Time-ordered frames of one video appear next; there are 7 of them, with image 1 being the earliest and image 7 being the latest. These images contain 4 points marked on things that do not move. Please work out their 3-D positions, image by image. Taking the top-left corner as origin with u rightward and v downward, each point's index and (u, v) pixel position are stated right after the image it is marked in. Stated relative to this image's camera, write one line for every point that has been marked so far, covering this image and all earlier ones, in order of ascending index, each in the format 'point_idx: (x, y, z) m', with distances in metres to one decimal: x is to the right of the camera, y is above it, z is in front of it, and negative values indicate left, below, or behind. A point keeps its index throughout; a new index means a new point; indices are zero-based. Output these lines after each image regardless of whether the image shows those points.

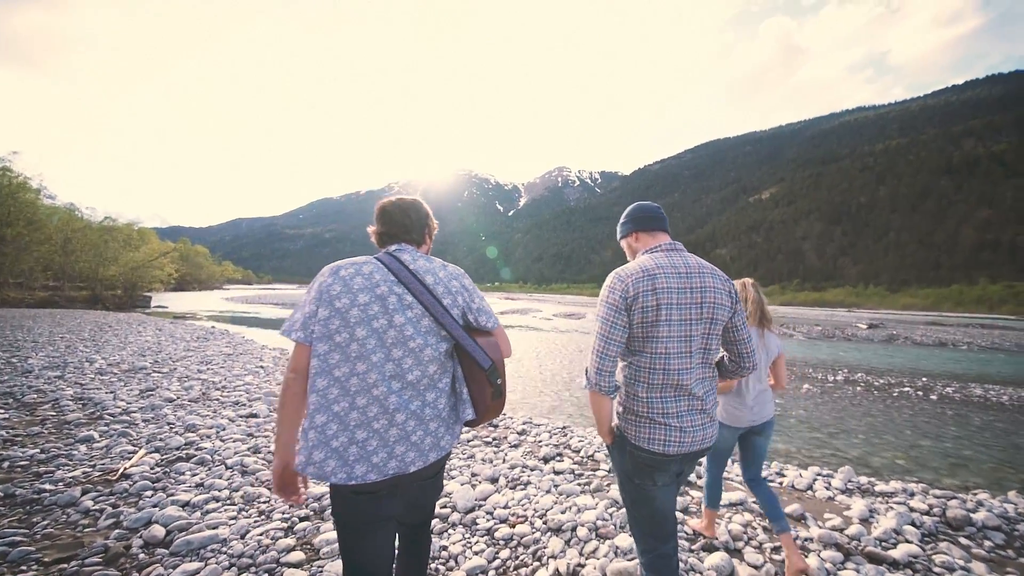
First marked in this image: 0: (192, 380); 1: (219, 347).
0: (-7.1, -2.1, +8.7) m
1: (-10.6, -2.2, +14.3) m
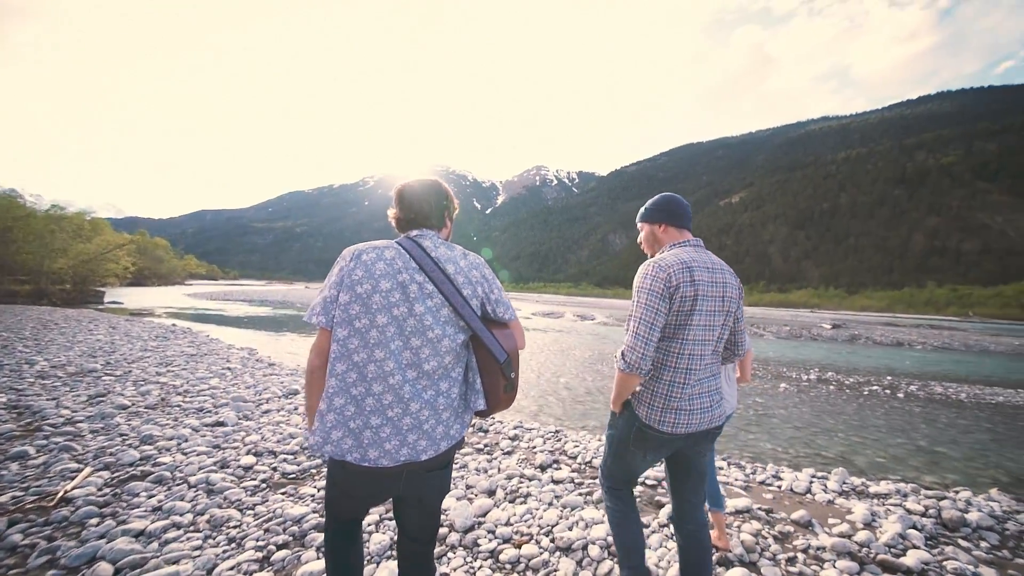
0: (-7.3, -1.9, +8.0) m
1: (-11.2, -2.0, +13.3) m
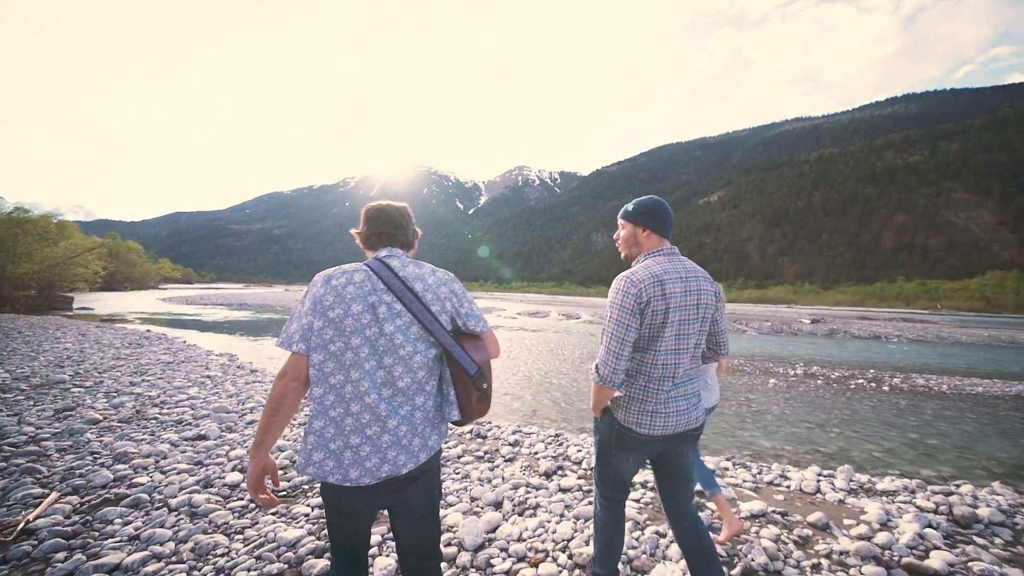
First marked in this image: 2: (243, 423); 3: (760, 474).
0: (-7.3, -2.0, +7.4) m
1: (-11.5, -2.2, +12.7) m
2: (-4.4, -2.3, +6.5) m
3: (+3.7, -2.8, +5.9) m
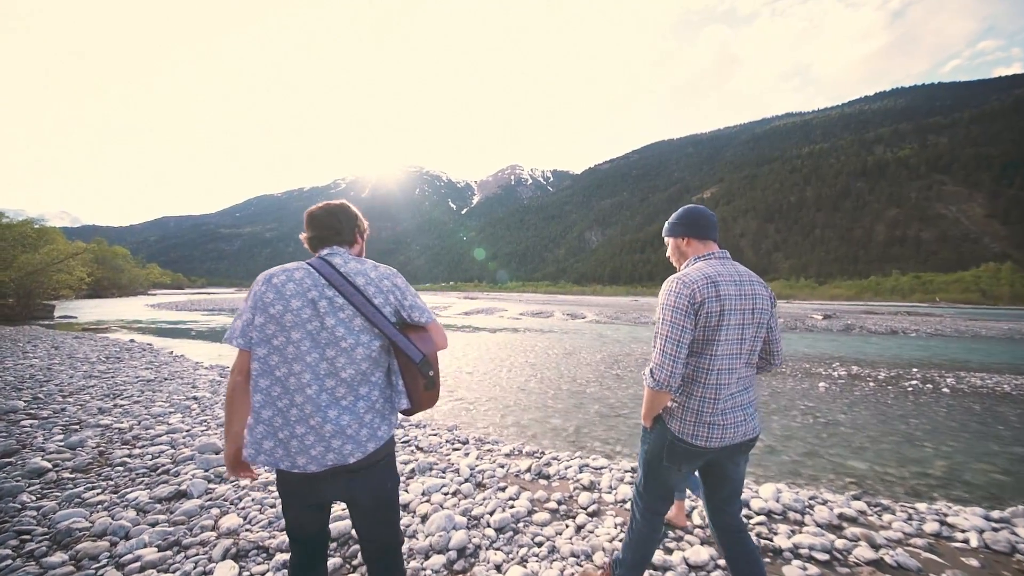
0: (-6.5, -2.1, +6.0) m
1: (-10.6, -2.3, +11.1) m
2: (-3.5, -2.3, +5.1) m
3: (+4.6, -2.7, +4.6) m
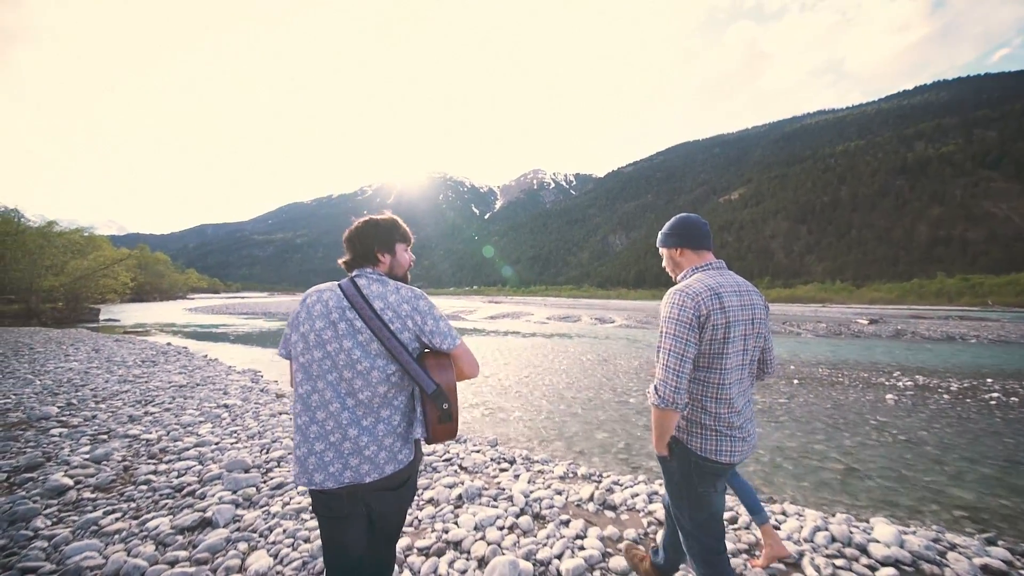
0: (-5.7, -2.2, +5.7) m
1: (-9.6, -2.4, +11.1) m
2: (-2.8, -2.4, +4.6) m
3: (+5.3, -2.7, +3.7) m
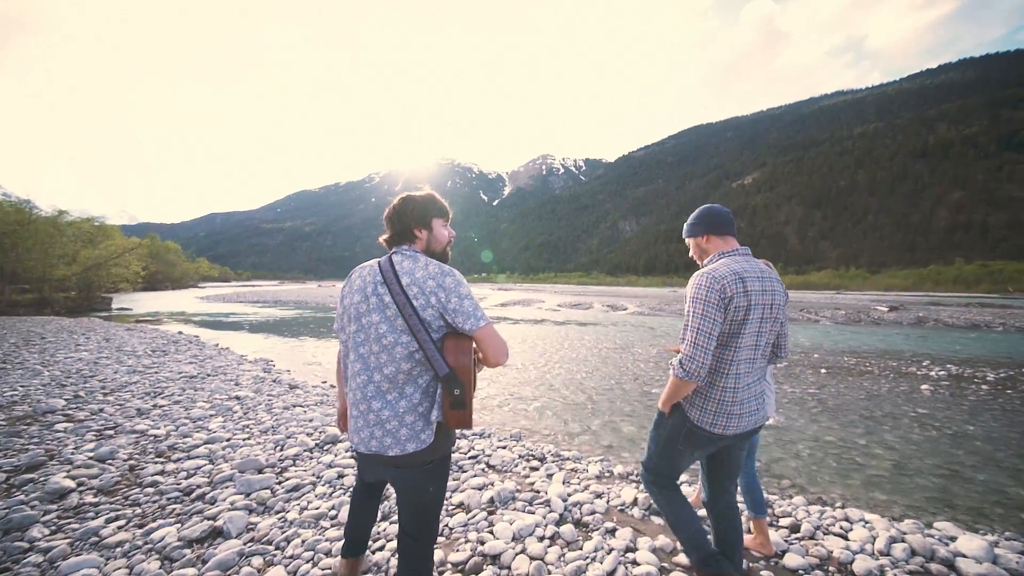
0: (-5.3, -2.0, +5.4) m
1: (-9.1, -2.1, +10.9) m
2: (-2.5, -2.2, +4.3) m
3: (+5.6, -2.6, +3.2) m
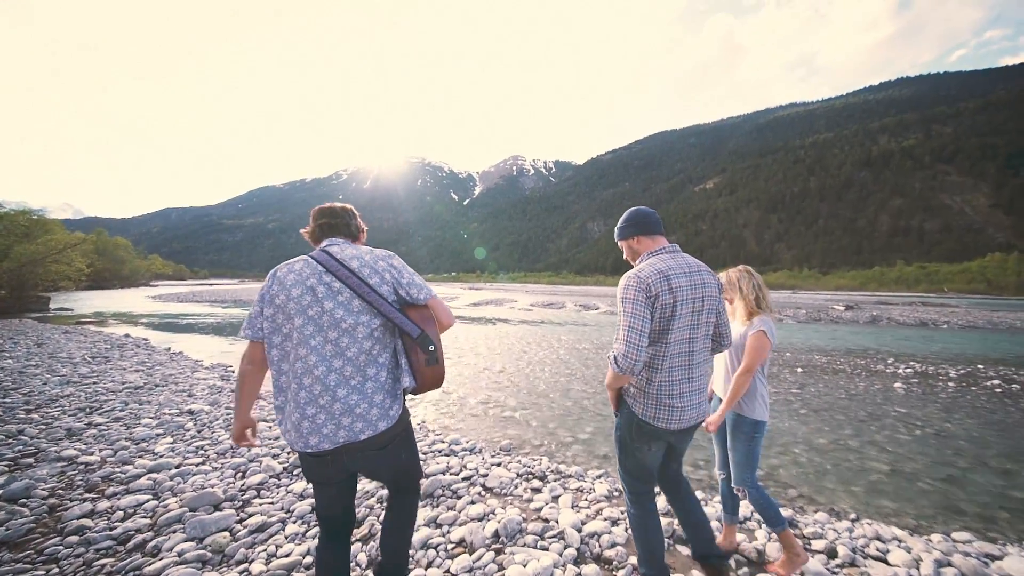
0: (-5.3, -2.0, +4.5) m
1: (-9.5, -2.1, +9.7) m
2: (-2.4, -2.2, +3.6) m
3: (+5.8, -2.6, +3.1) m
